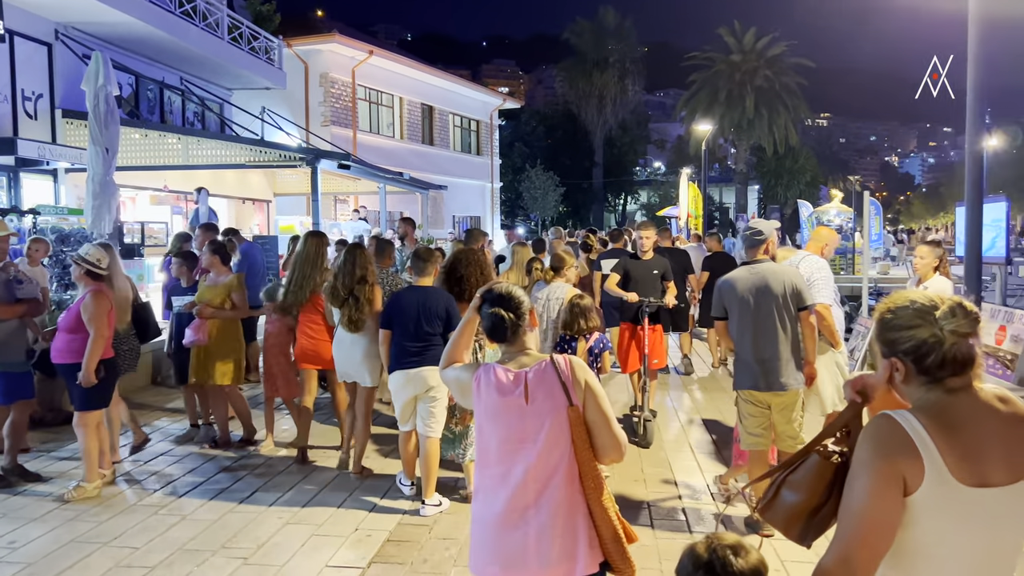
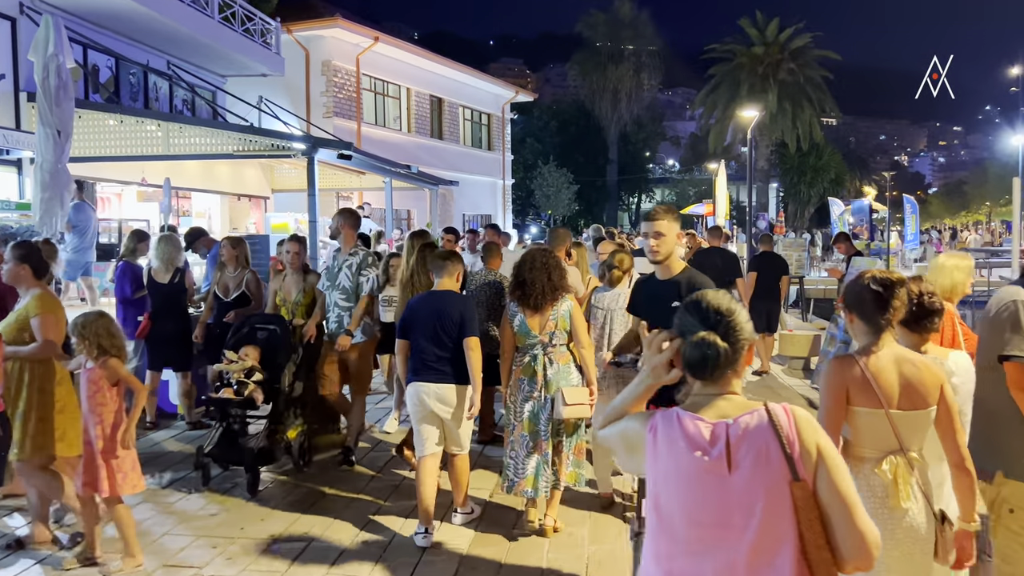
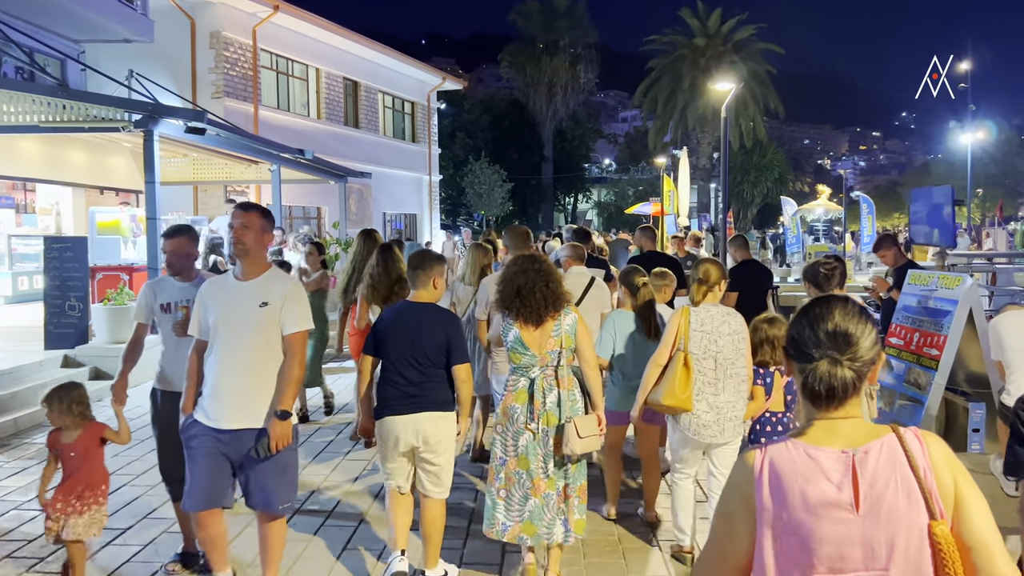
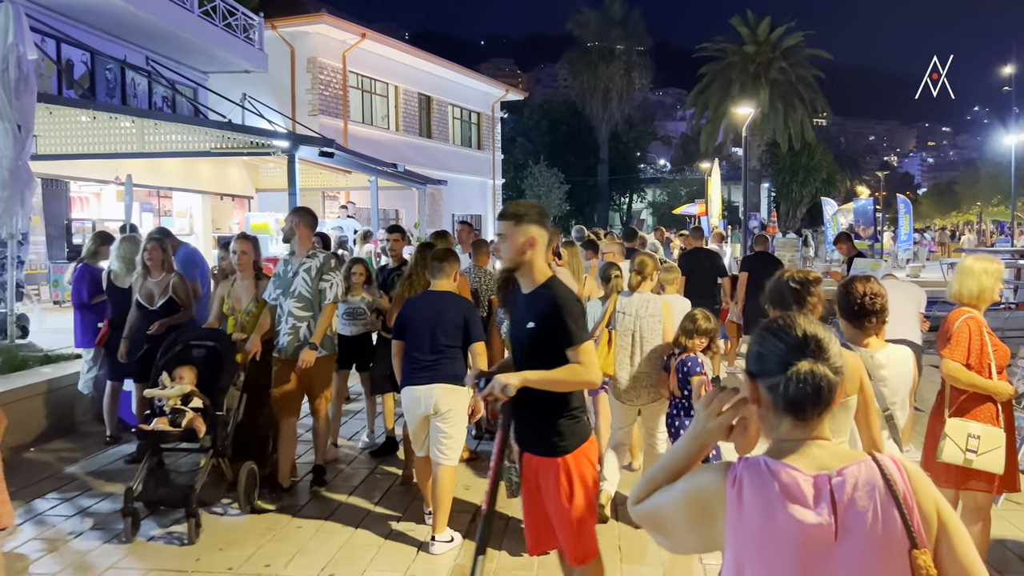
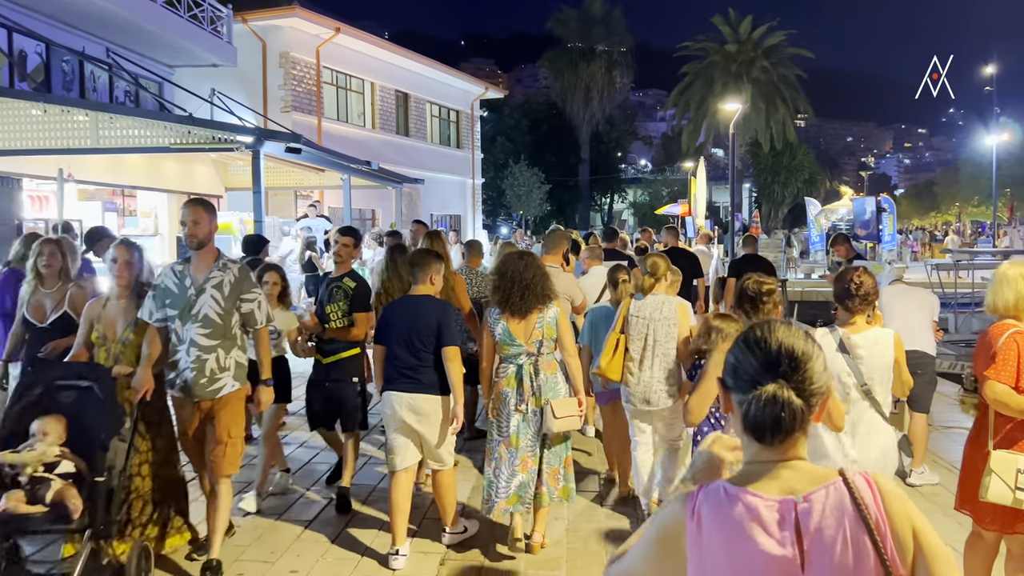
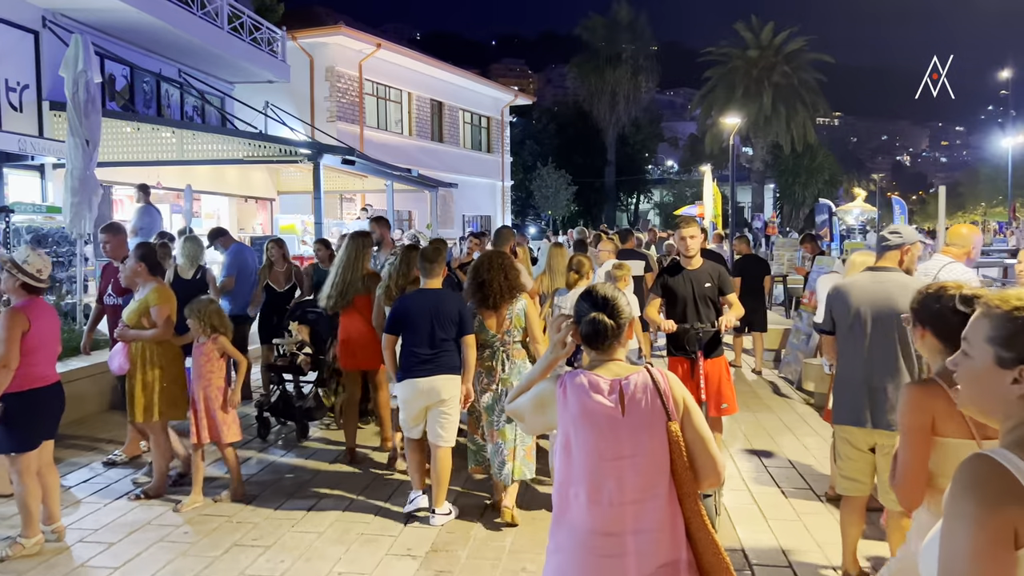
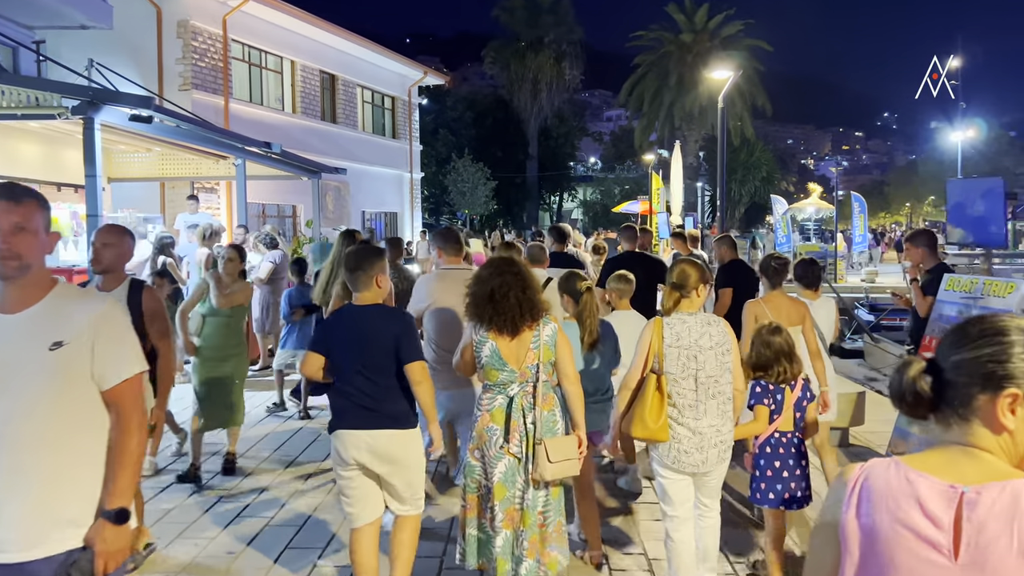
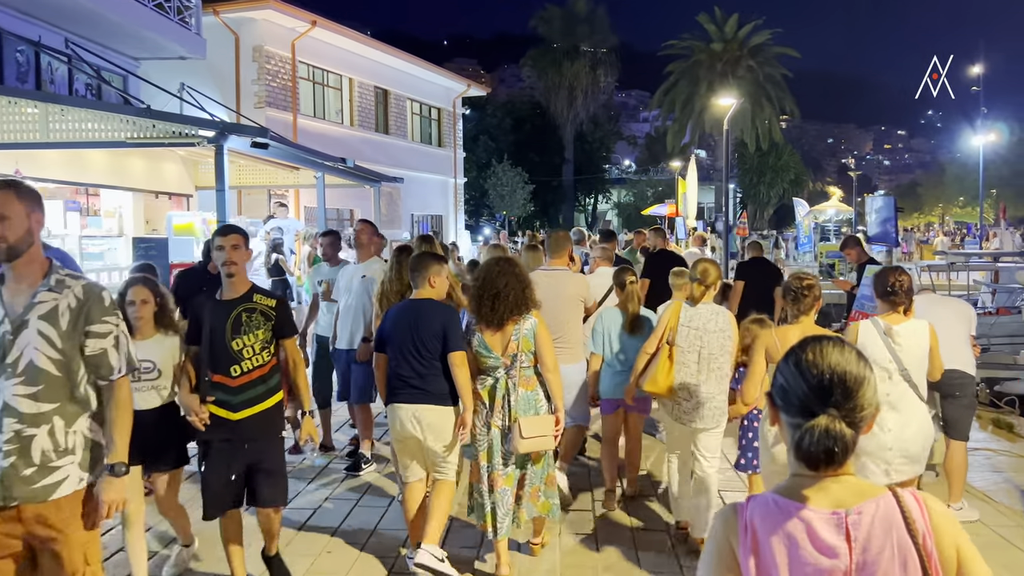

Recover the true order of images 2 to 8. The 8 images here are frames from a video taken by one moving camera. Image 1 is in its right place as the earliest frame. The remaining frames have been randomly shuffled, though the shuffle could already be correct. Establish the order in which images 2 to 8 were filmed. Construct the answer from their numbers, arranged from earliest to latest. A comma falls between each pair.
6, 2, 4, 5, 8, 3, 7
